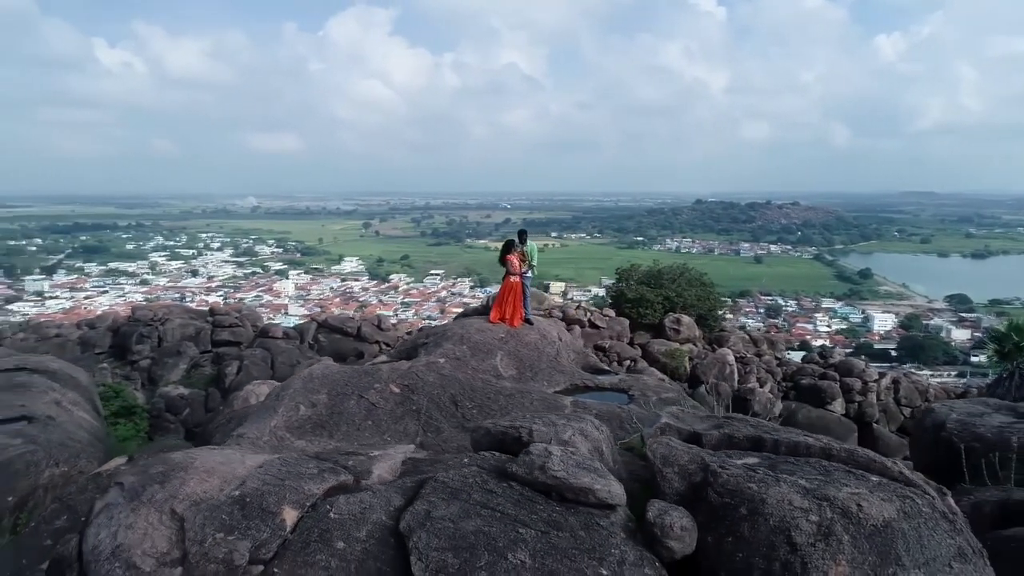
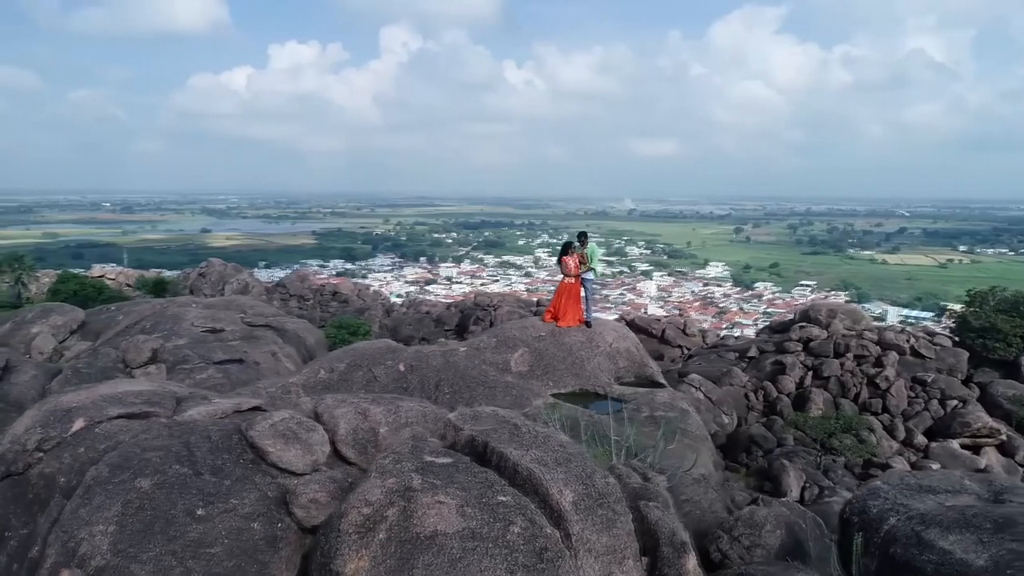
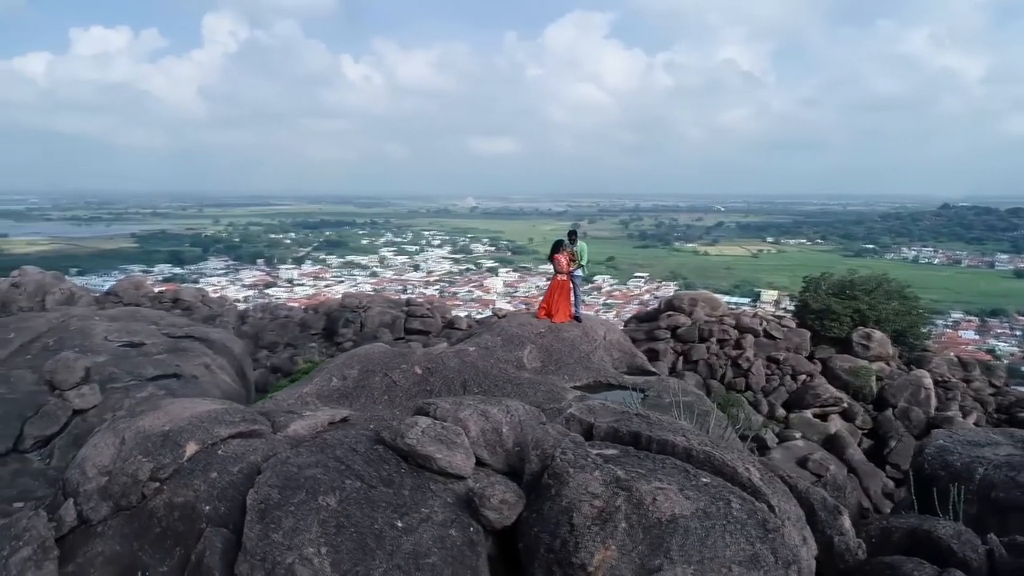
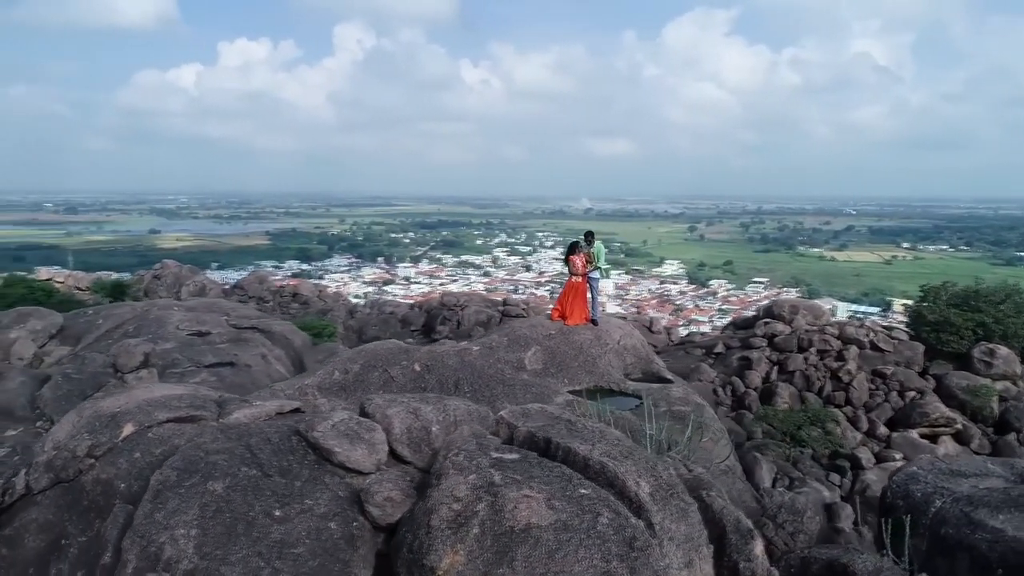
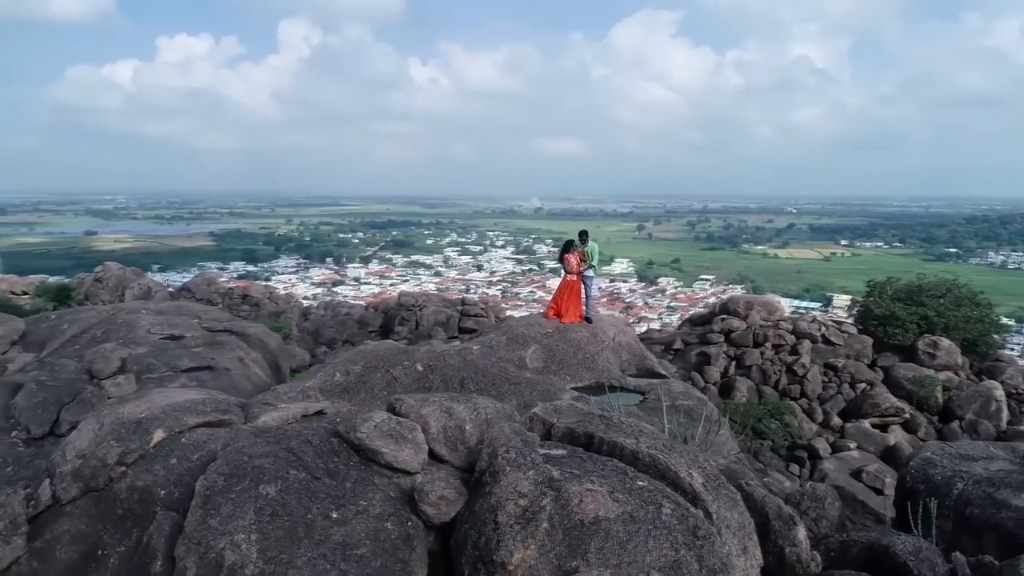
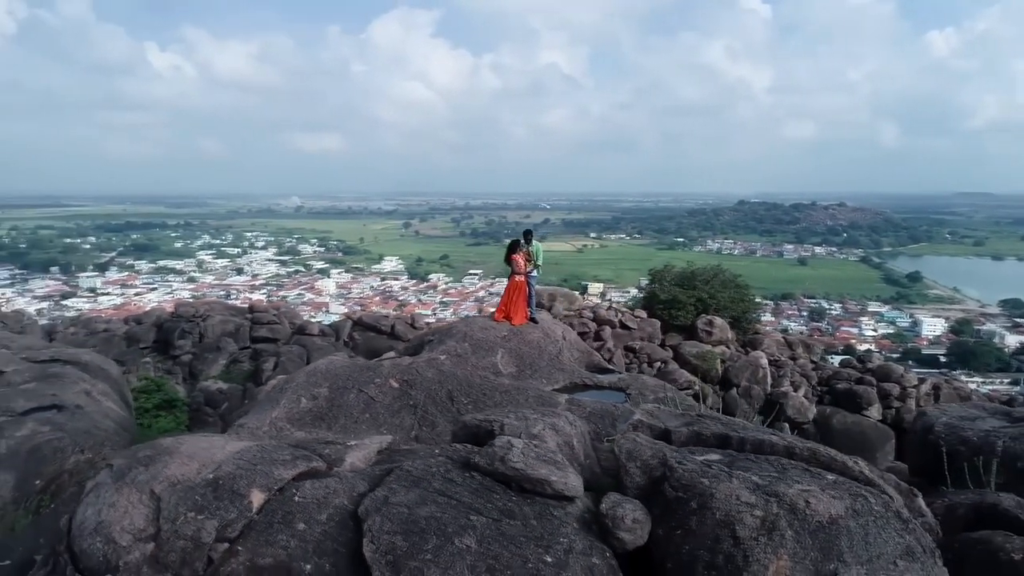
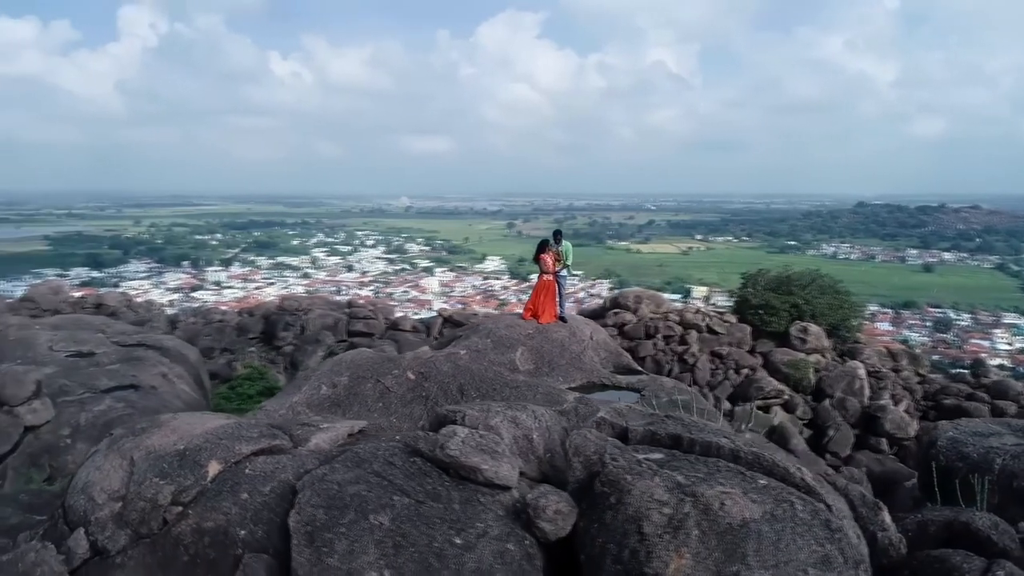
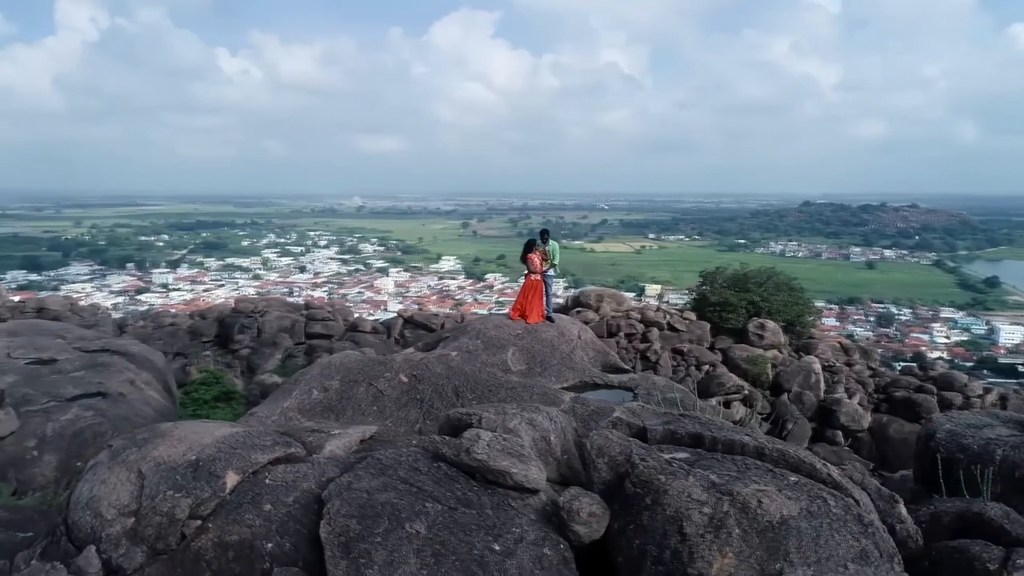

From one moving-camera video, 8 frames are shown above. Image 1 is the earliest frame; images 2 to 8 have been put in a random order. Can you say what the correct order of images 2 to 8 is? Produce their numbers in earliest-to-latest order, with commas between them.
6, 8, 7, 3, 5, 4, 2
